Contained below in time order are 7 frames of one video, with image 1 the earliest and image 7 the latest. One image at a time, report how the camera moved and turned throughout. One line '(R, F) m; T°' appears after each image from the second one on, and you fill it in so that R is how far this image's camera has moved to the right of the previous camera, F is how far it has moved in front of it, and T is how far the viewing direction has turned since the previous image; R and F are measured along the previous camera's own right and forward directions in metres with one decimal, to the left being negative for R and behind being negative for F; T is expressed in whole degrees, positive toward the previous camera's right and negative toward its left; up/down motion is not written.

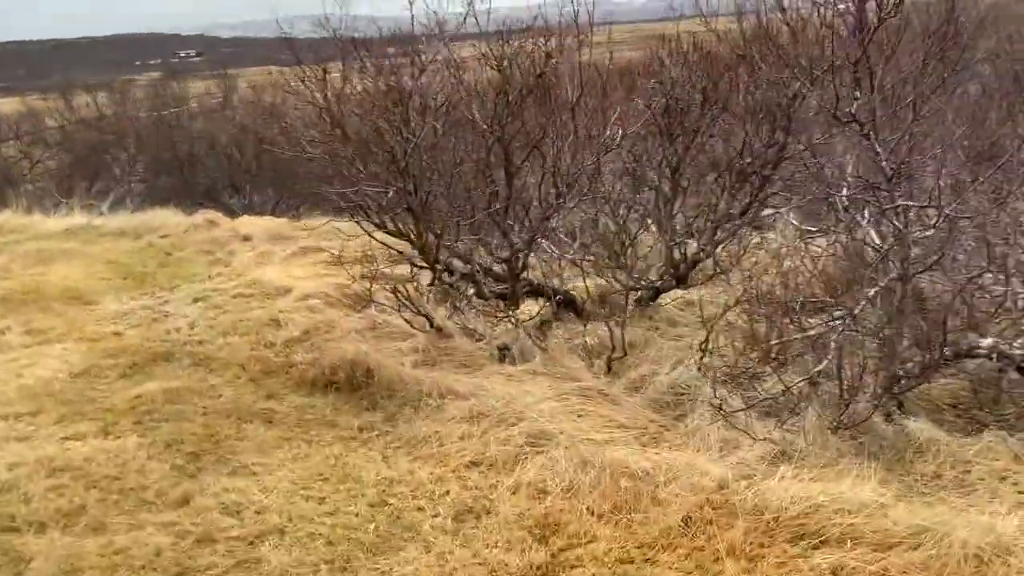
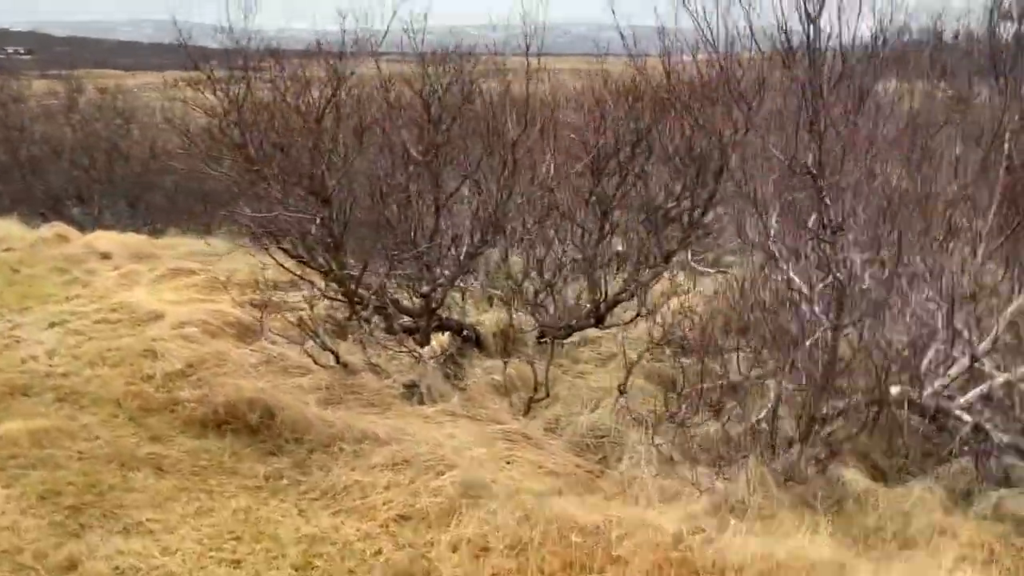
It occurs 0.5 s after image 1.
(-0.5, +0.3) m; +10°
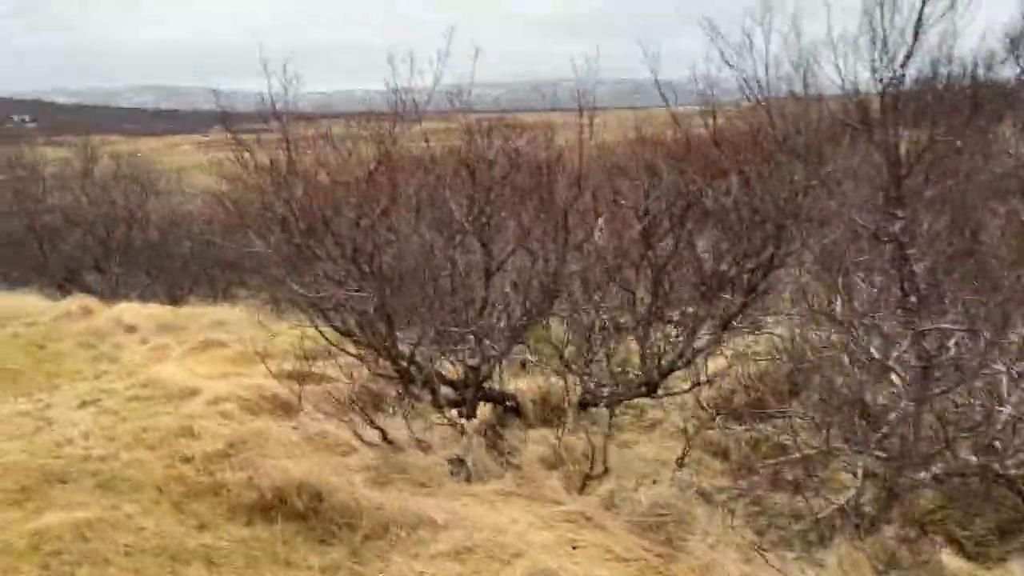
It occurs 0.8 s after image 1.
(-0.3, +0.1) m; 0°
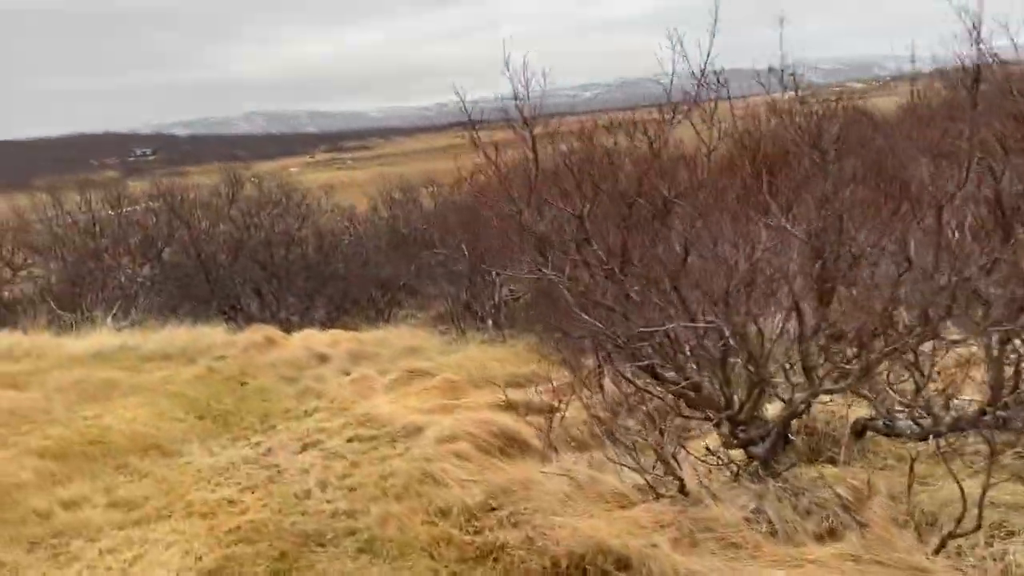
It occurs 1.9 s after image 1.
(-1.2, +0.8) m; -7°
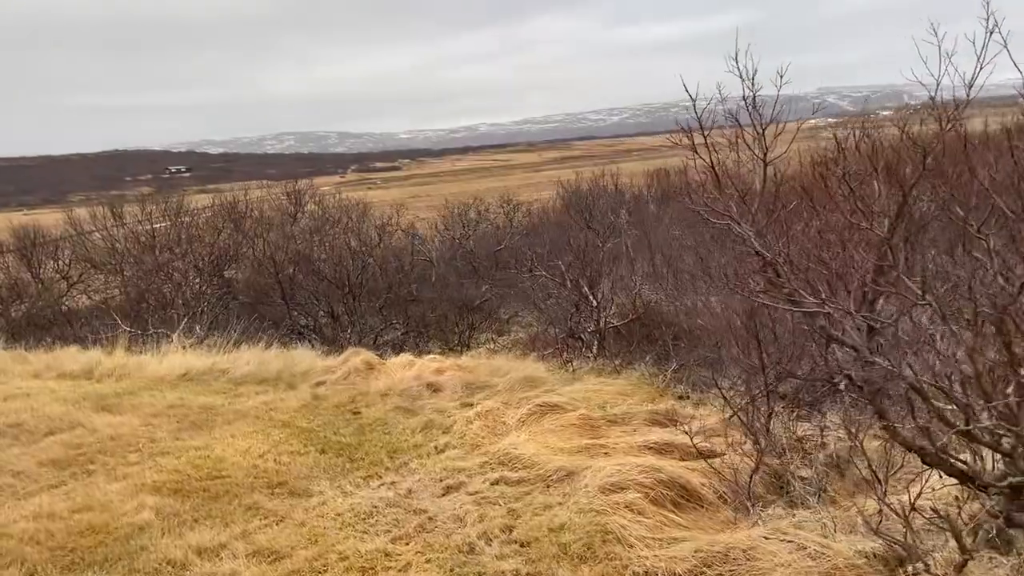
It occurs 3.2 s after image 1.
(-1.1, +0.7) m; -2°
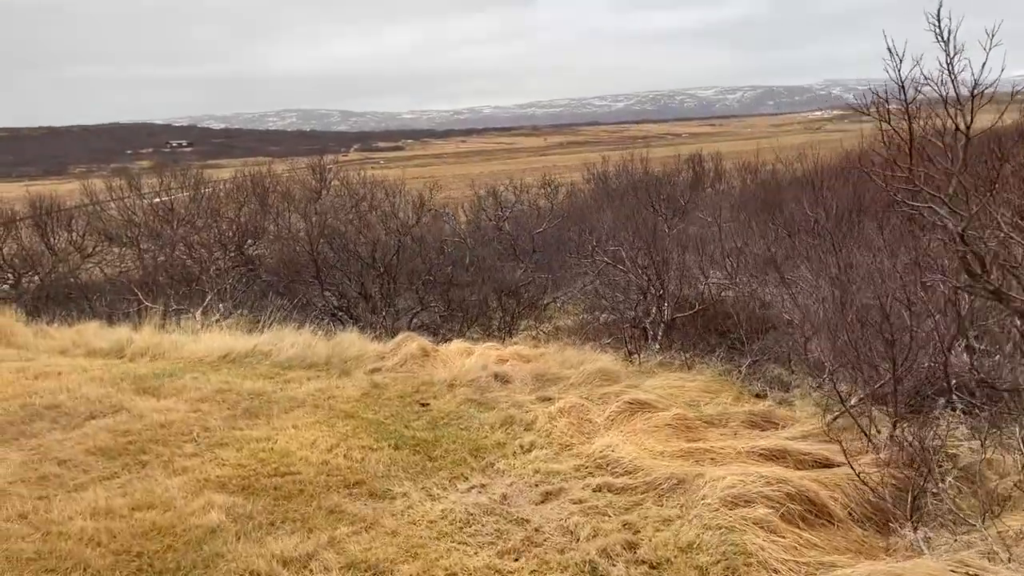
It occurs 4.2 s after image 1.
(-0.8, +0.7) m; 0°
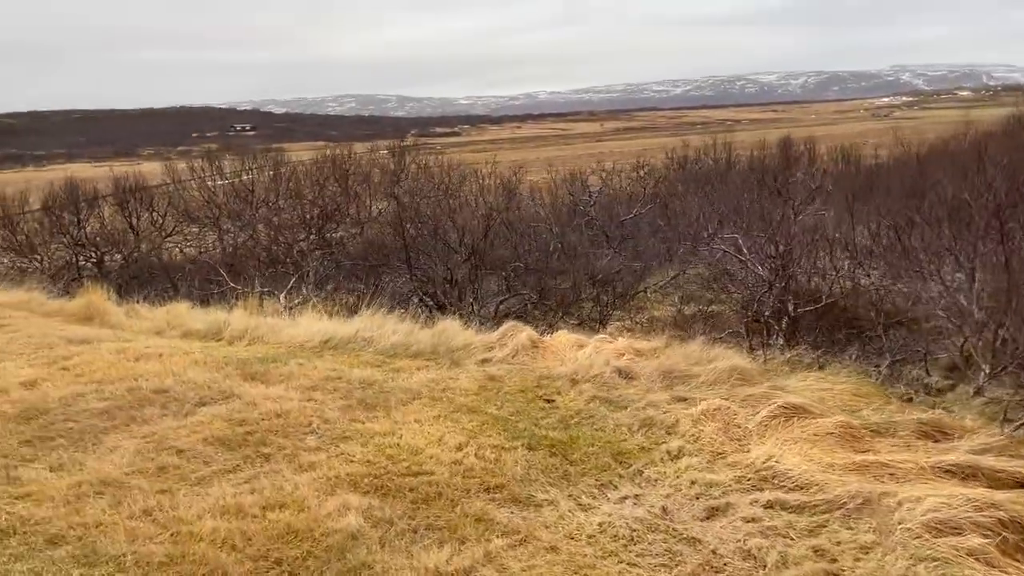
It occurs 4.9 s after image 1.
(-0.7, +0.6) m; -4°
